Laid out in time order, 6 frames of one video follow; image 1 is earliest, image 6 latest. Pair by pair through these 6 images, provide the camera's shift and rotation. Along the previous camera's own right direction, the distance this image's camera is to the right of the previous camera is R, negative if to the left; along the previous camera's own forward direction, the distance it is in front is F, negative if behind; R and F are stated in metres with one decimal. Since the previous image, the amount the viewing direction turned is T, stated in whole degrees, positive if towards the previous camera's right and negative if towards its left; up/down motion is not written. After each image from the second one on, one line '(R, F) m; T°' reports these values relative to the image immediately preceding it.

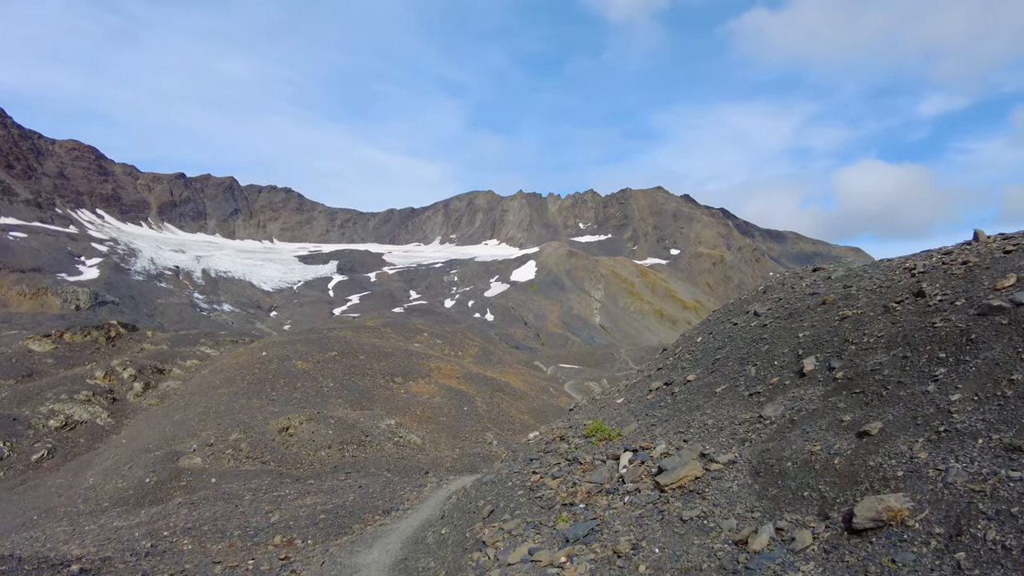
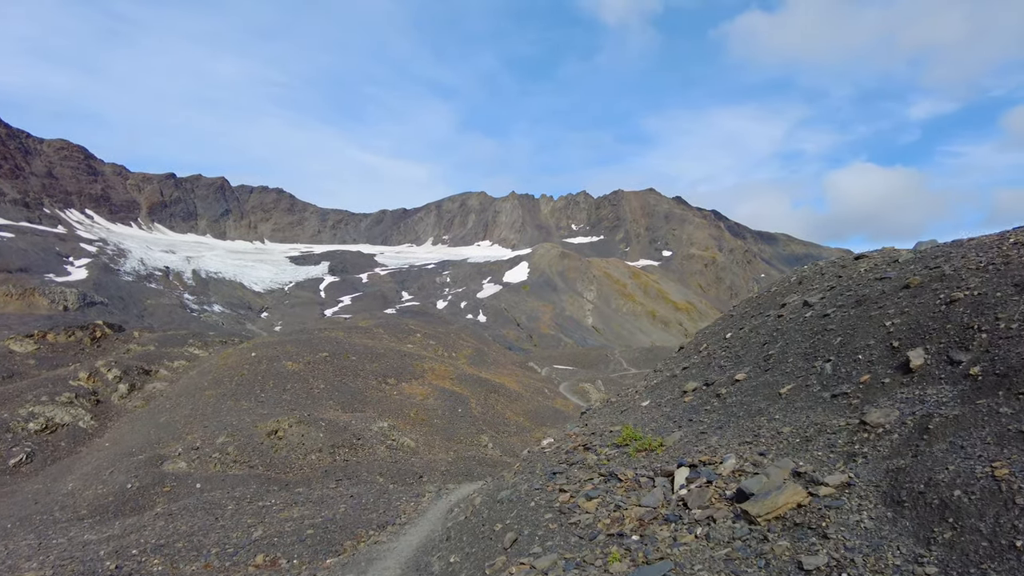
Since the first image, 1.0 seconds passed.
(-0.2, +1.0) m; +1°
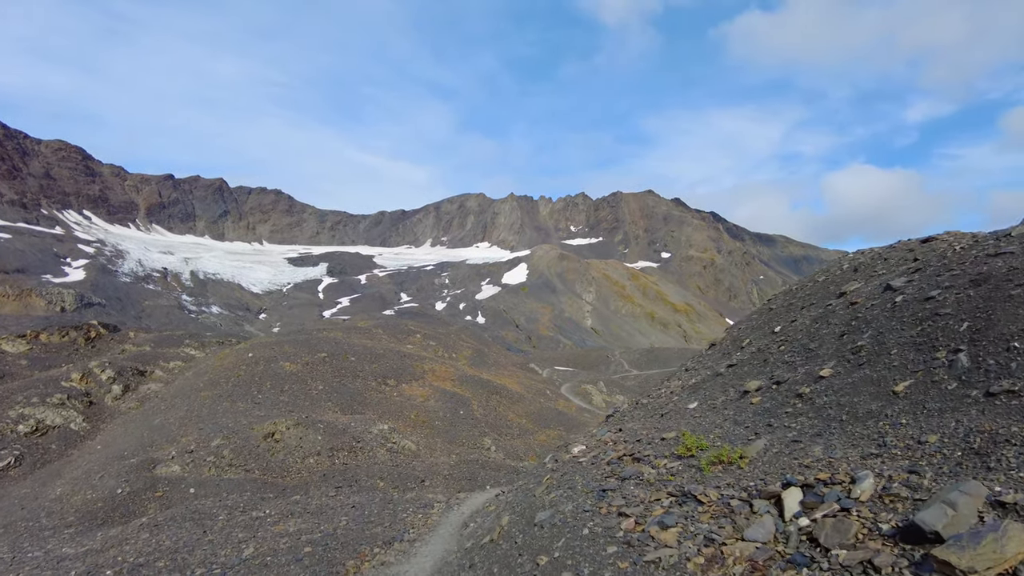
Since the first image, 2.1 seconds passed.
(-0.3, +1.0) m; 0°
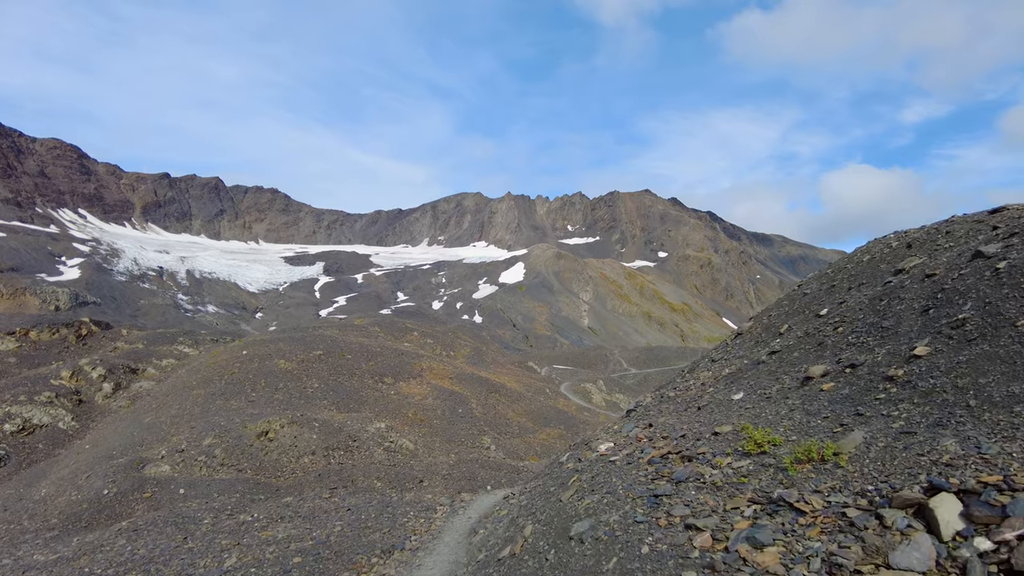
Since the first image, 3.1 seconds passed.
(-0.2, +0.9) m; 0°
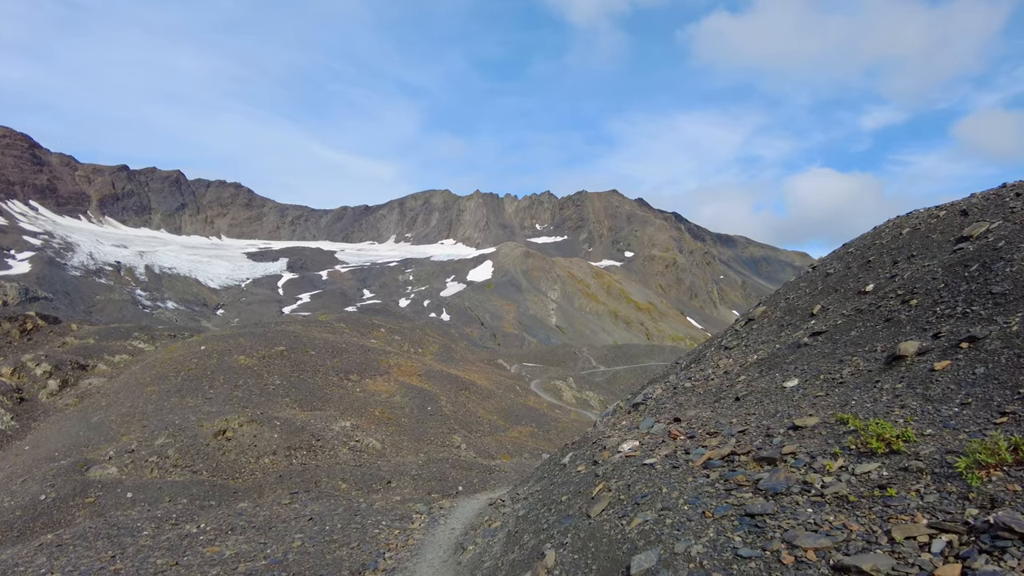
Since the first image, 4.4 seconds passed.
(-0.3, +1.3) m; +3°
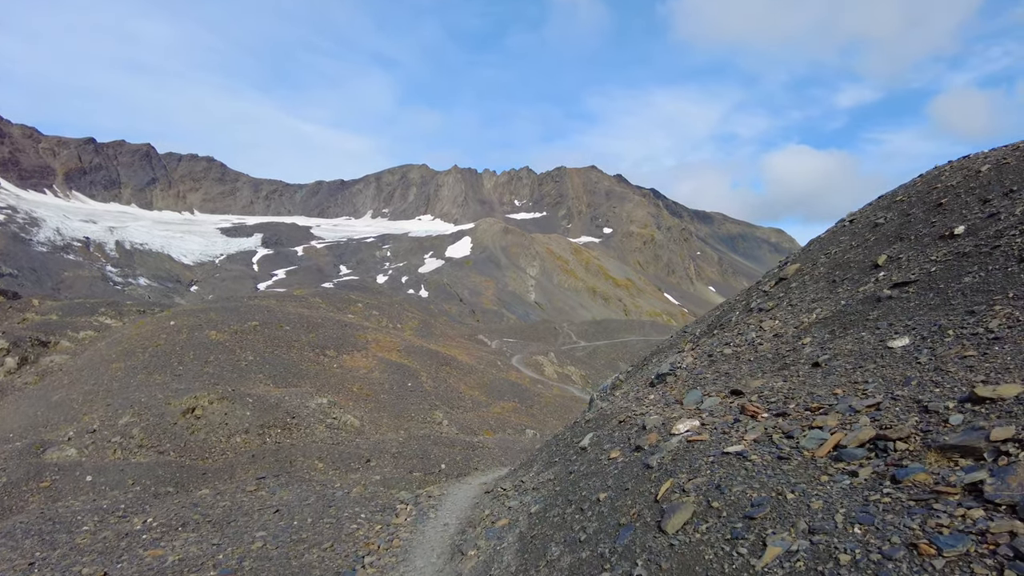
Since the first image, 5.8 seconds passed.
(-0.3, +1.4) m; +2°
